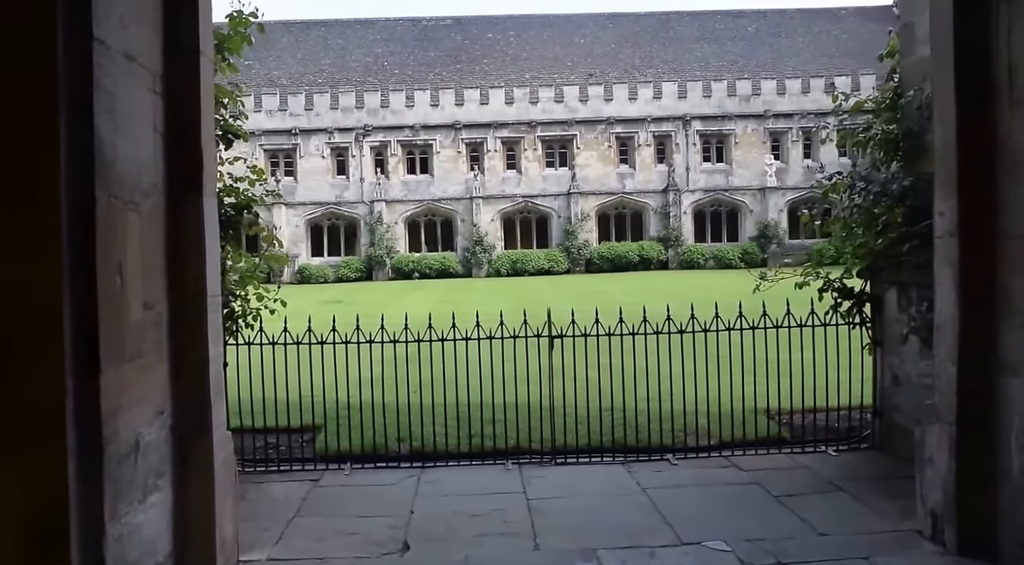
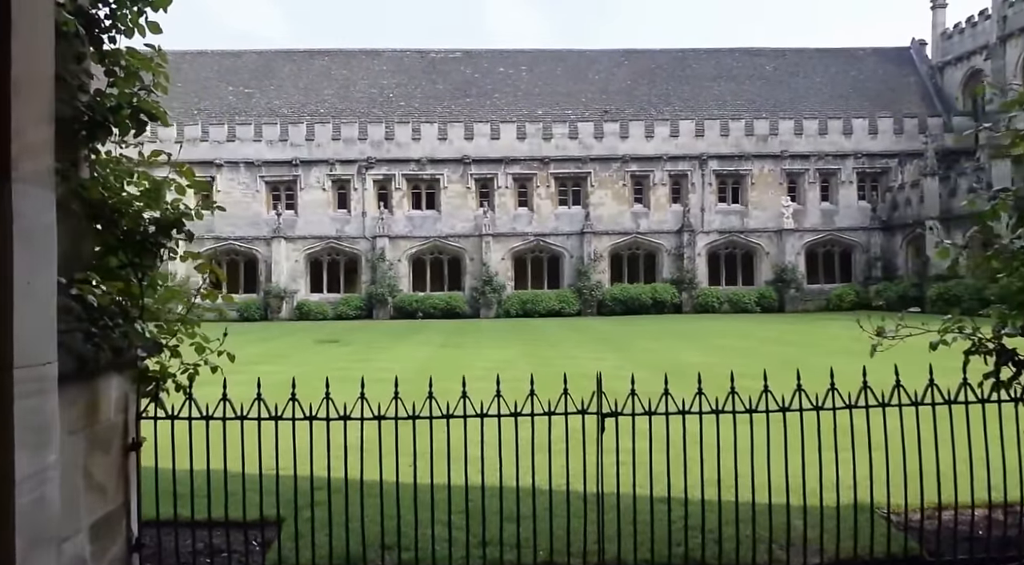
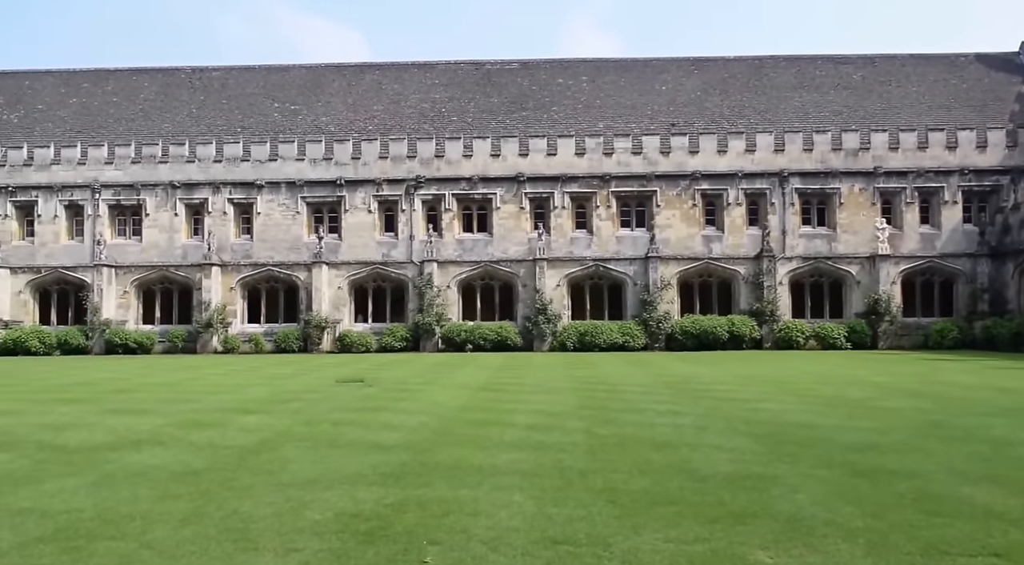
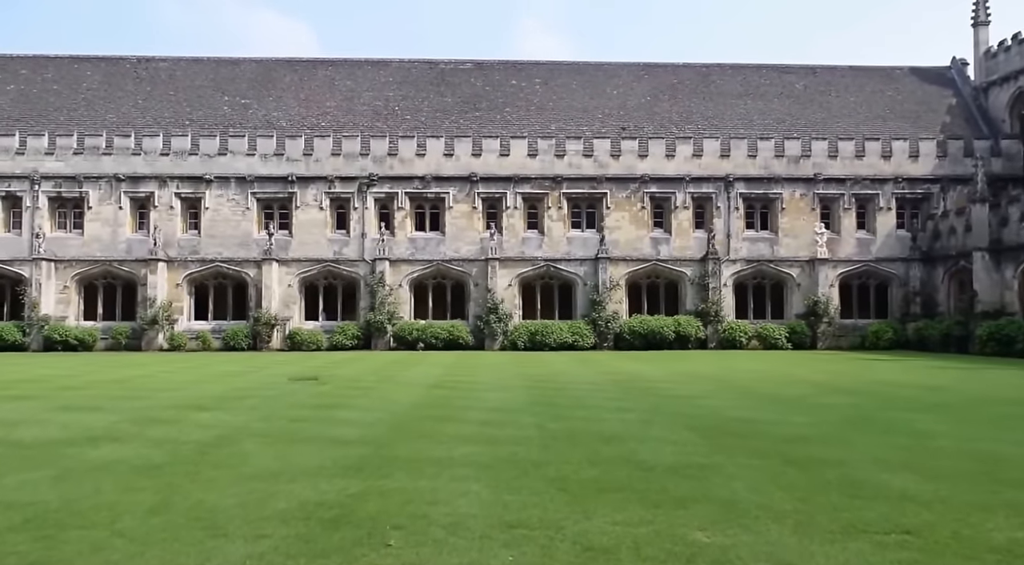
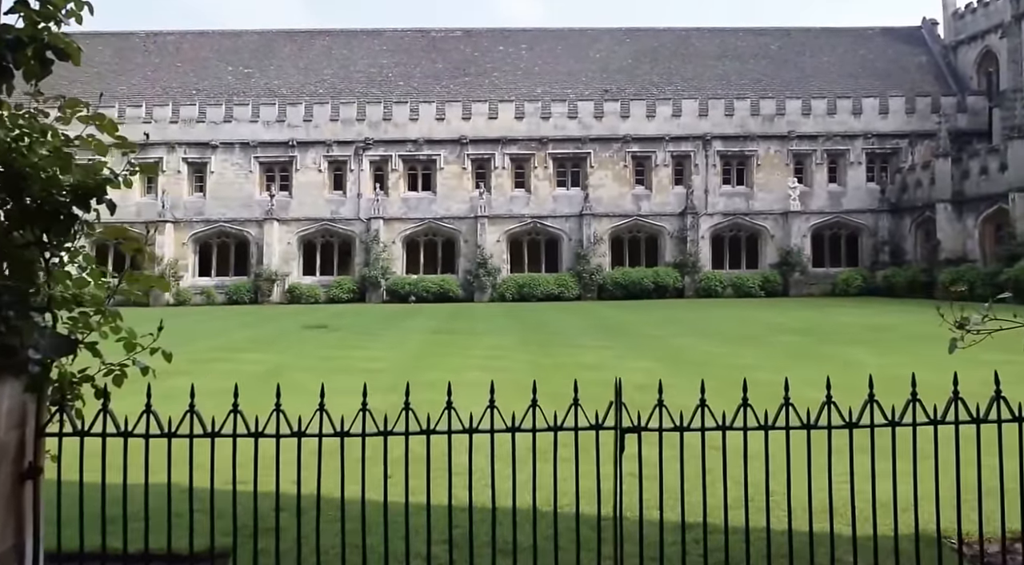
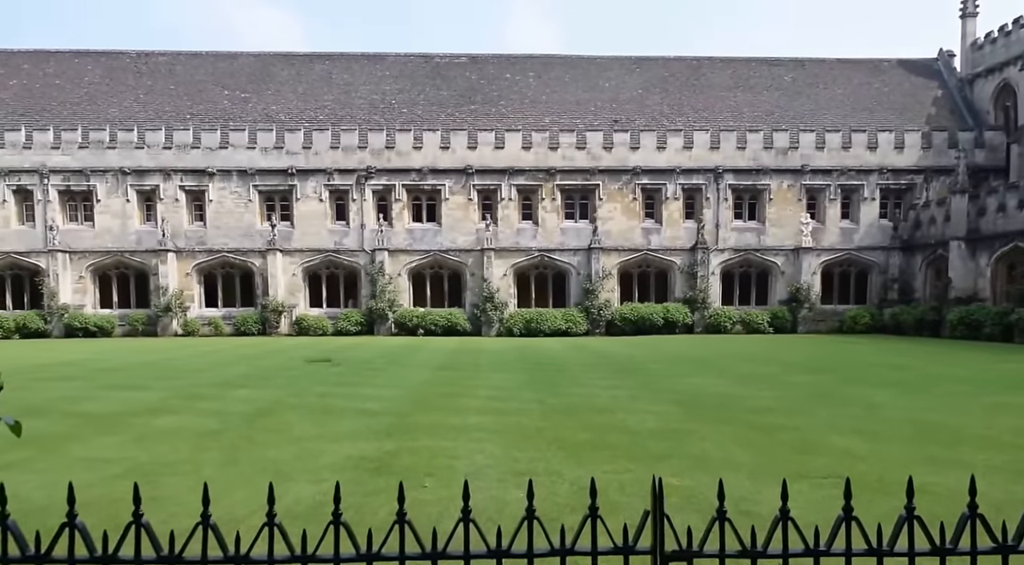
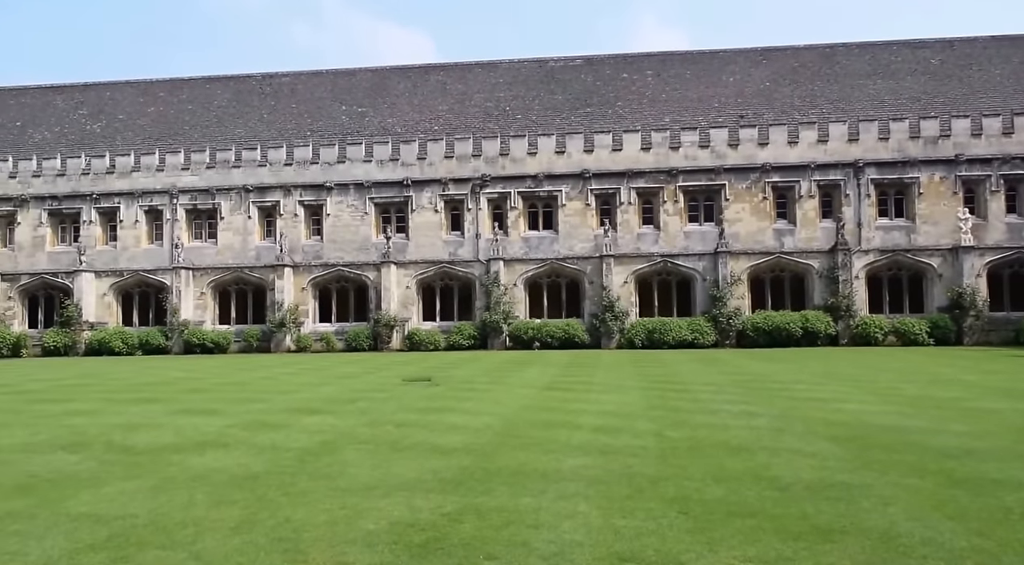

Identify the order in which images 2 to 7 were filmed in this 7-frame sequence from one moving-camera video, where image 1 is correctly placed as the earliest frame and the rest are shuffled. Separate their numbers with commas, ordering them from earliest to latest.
2, 5, 6, 4, 3, 7
